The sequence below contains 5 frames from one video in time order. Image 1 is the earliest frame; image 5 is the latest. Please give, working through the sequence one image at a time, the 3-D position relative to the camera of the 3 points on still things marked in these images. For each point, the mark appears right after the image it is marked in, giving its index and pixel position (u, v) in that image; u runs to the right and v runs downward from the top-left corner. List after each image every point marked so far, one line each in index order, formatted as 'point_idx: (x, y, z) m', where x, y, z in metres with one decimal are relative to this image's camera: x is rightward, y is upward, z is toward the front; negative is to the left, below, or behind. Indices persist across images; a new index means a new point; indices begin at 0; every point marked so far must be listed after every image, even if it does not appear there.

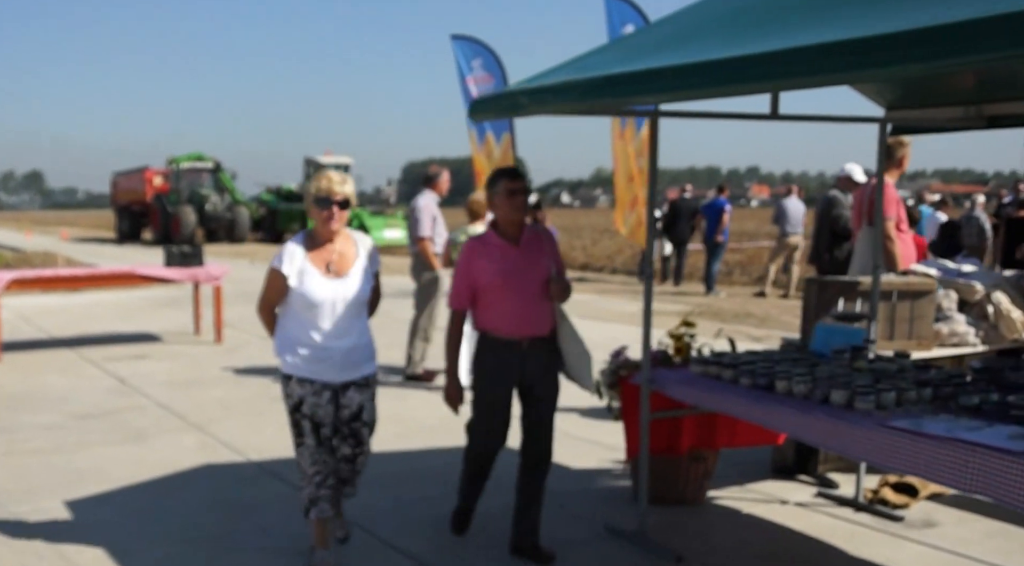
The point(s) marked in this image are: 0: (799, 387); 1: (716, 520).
0: (+1.0, -0.4, +3.9) m
1: (+0.9, -1.0, +4.8) m
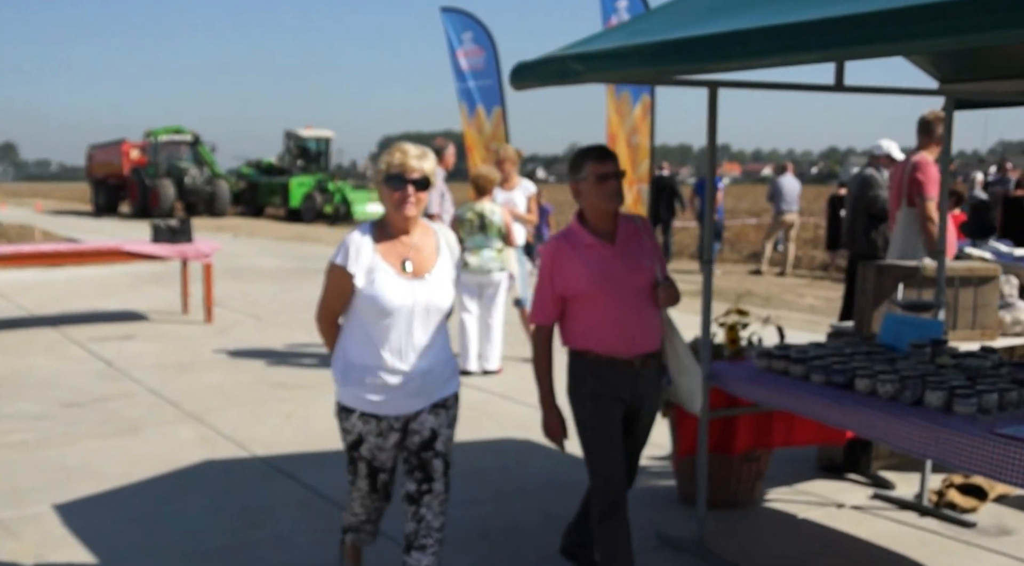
0: (+1.2, -0.3, +3.5) m
1: (+1.1, -1.0, +4.4) m
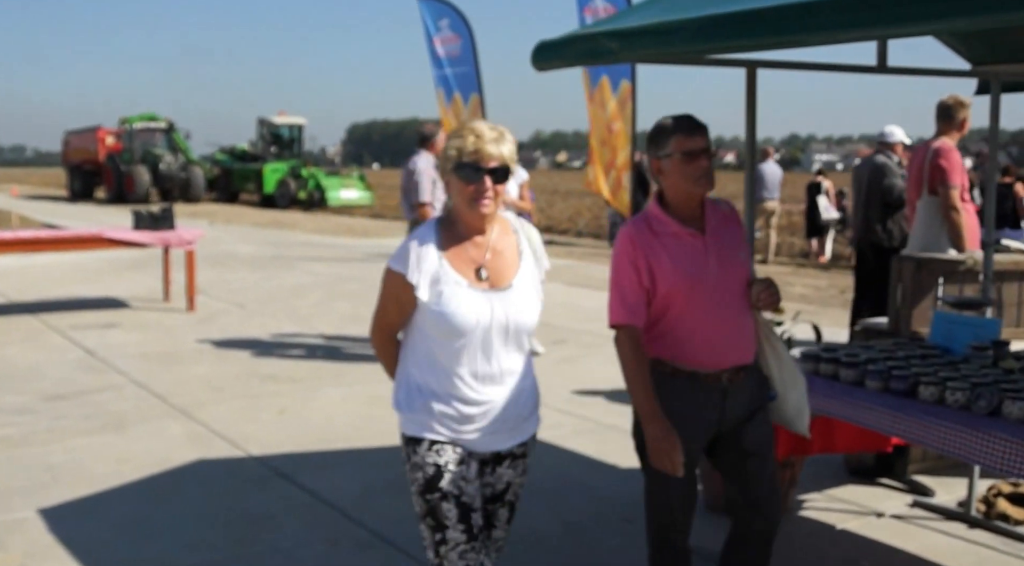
0: (+1.3, -0.3, +3.2) m
1: (+1.1, -1.0, +4.1) m
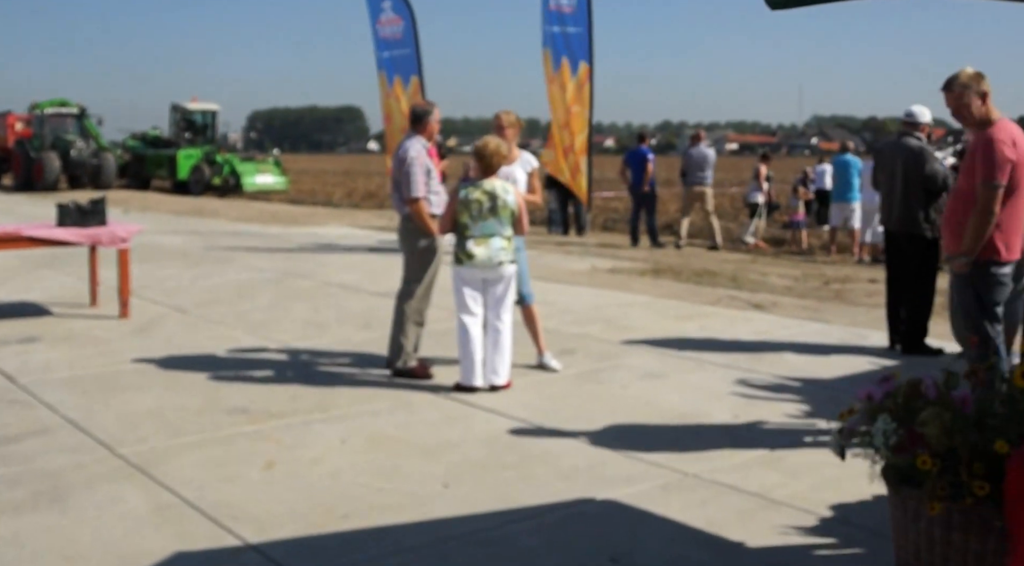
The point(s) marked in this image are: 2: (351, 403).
0: (+1.8, -0.4, +1.9) m
1: (+1.6, -1.0, +2.8) m
2: (-0.9, -0.7, +6.3) m
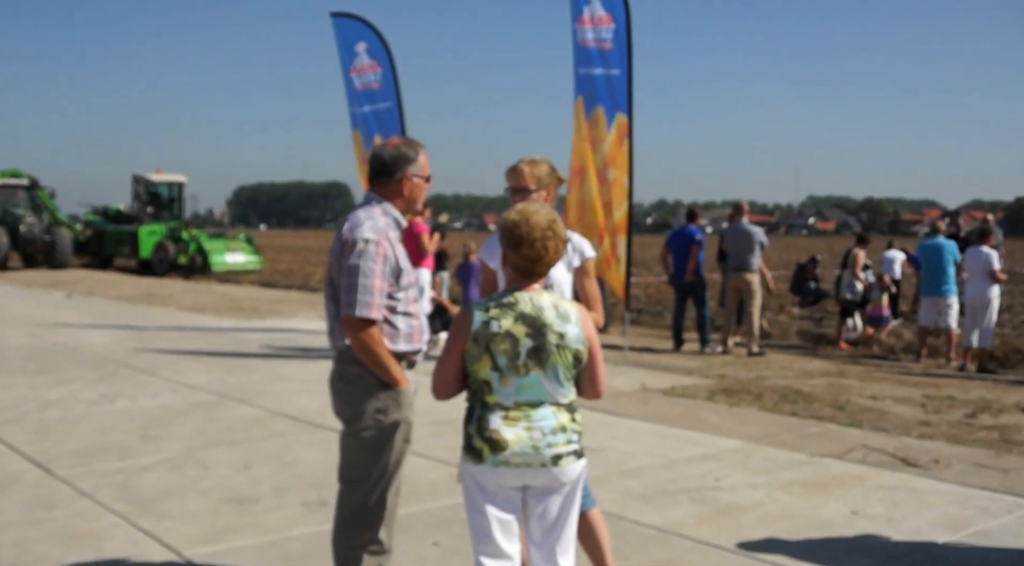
0: (+2.1, -0.7, -1.3) m
1: (+1.8, -1.4, -0.4) m
2: (-0.7, -1.3, +3.1) m
